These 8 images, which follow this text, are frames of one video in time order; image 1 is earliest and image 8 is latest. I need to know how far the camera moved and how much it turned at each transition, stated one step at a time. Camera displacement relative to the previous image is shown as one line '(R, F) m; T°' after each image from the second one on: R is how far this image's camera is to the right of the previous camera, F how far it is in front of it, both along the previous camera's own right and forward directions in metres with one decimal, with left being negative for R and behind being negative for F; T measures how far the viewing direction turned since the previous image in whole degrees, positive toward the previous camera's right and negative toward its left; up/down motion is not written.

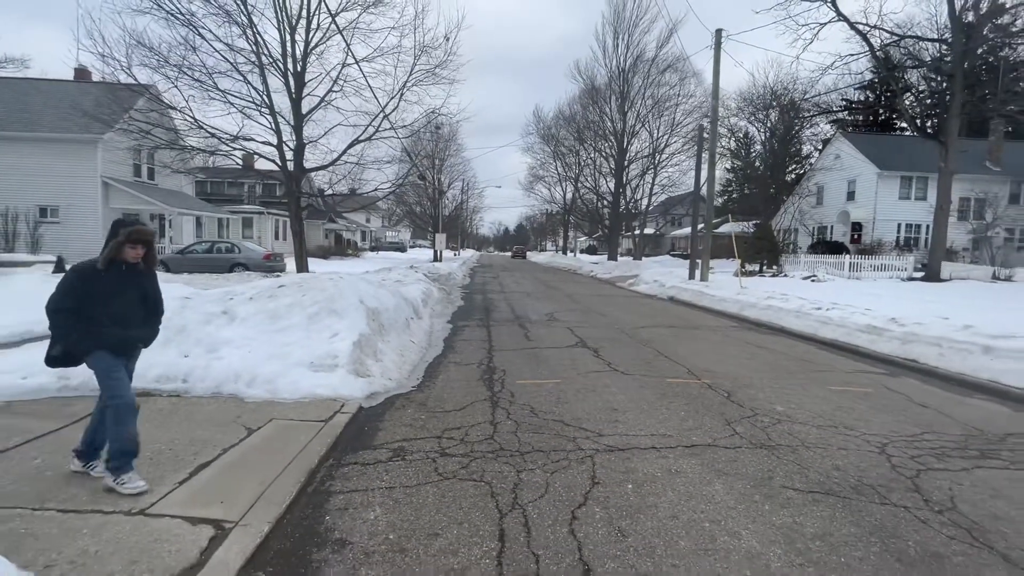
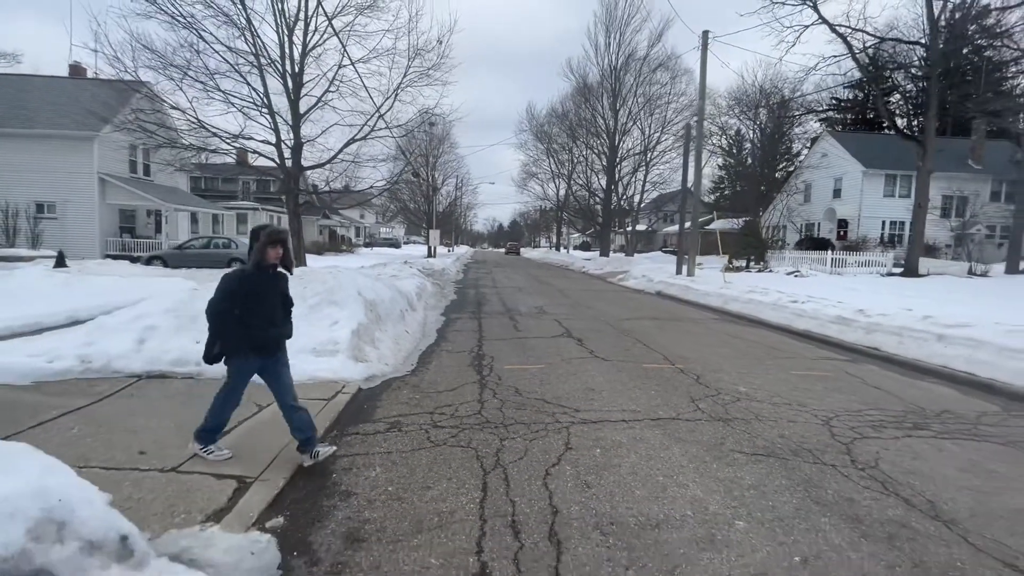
(+0.1, -0.5) m; +1°
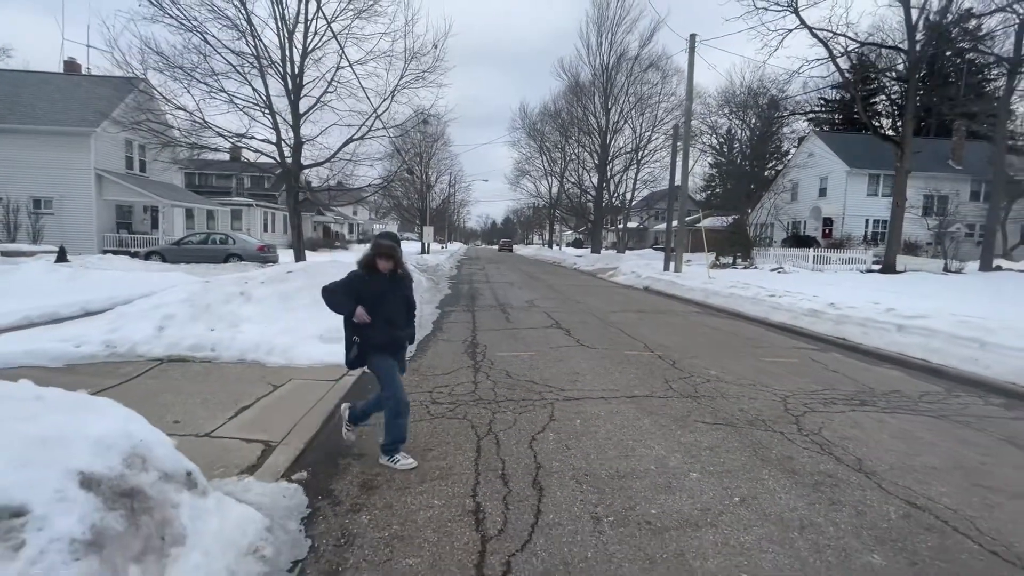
(0.0, -0.6) m; +1°
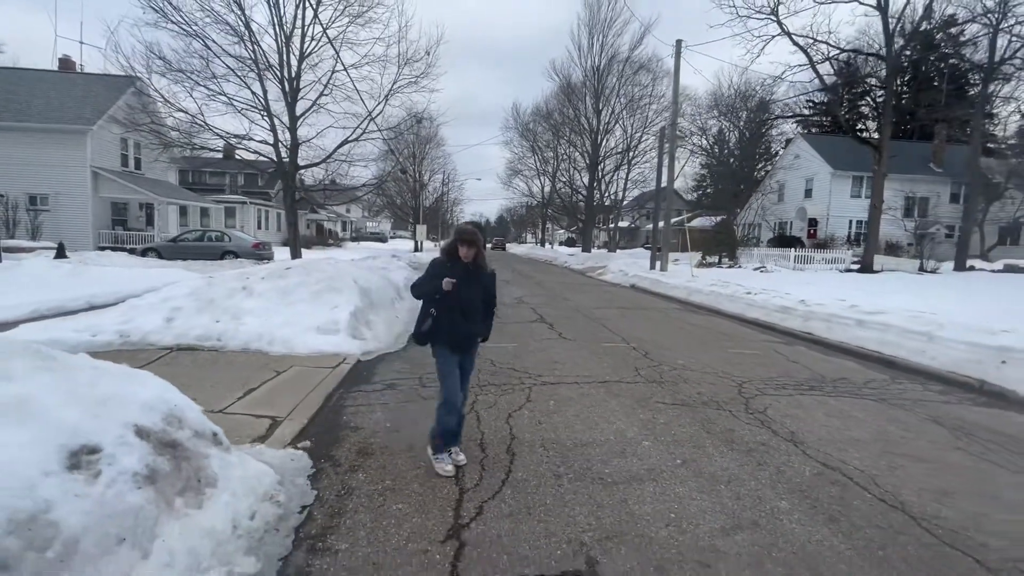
(+0.1, -0.6) m; +1°
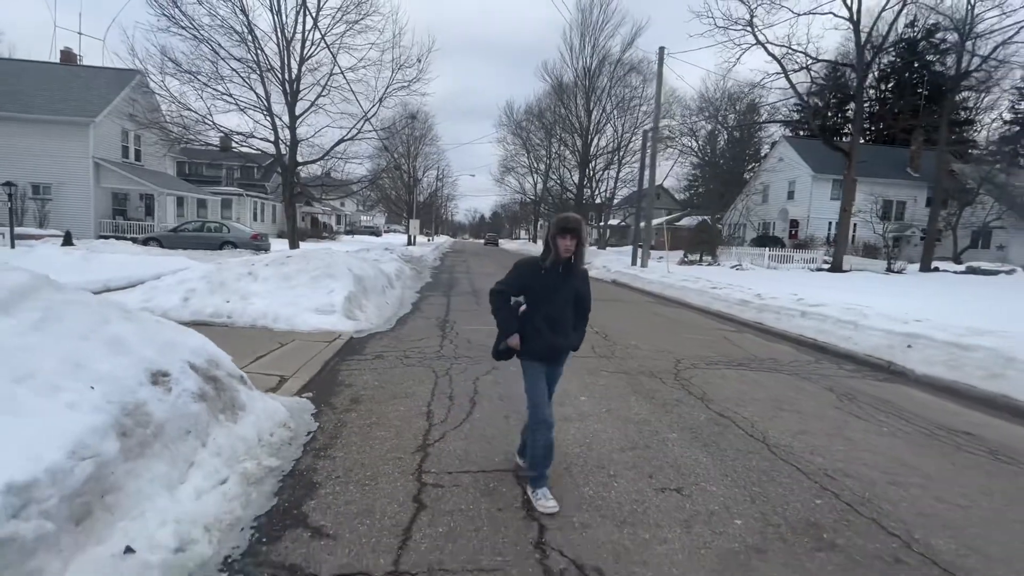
(+0.3, -1.1) m; +1°
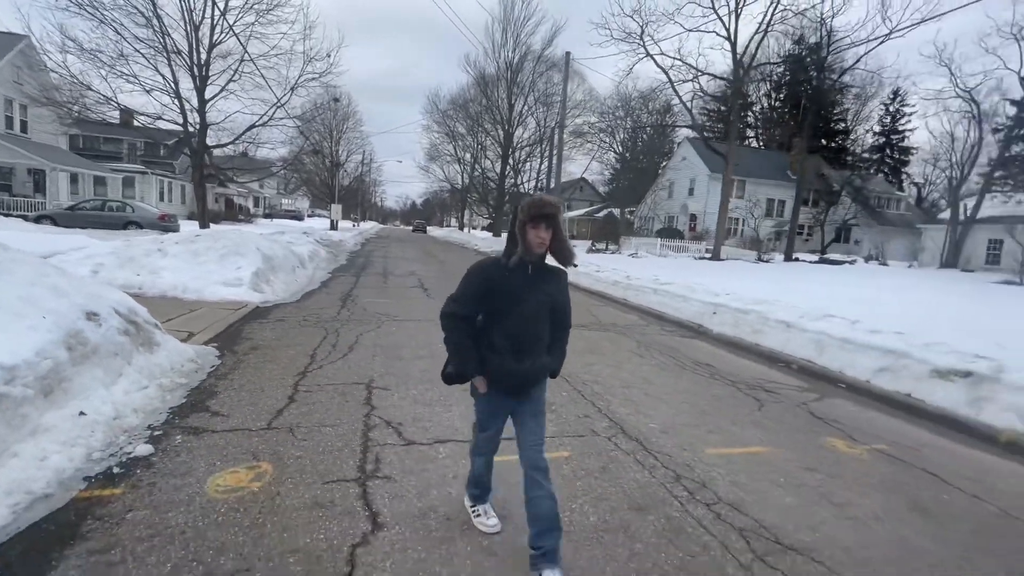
(+0.9, -1.7) m; +8°
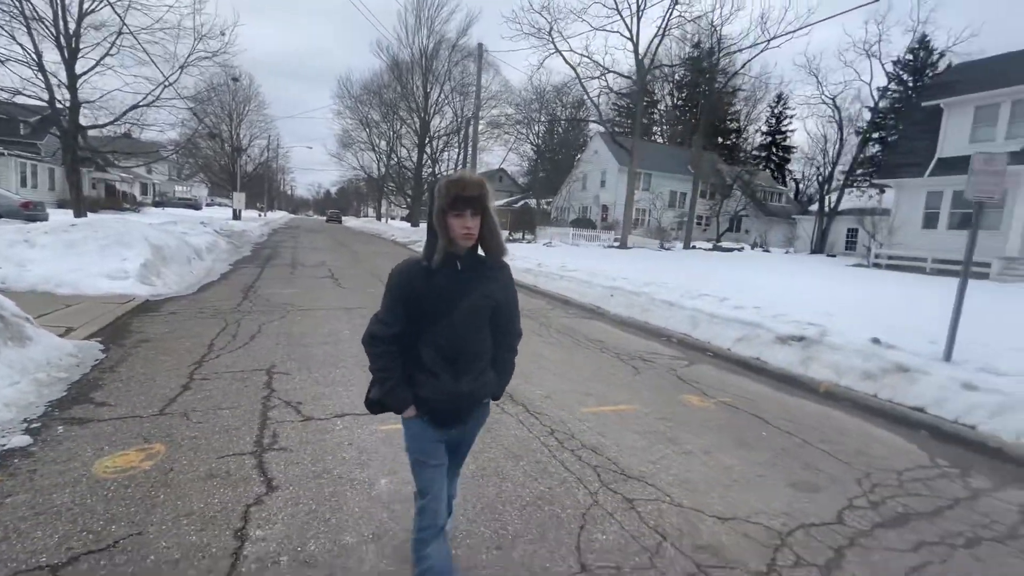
(+0.3, -0.4) m; +9°
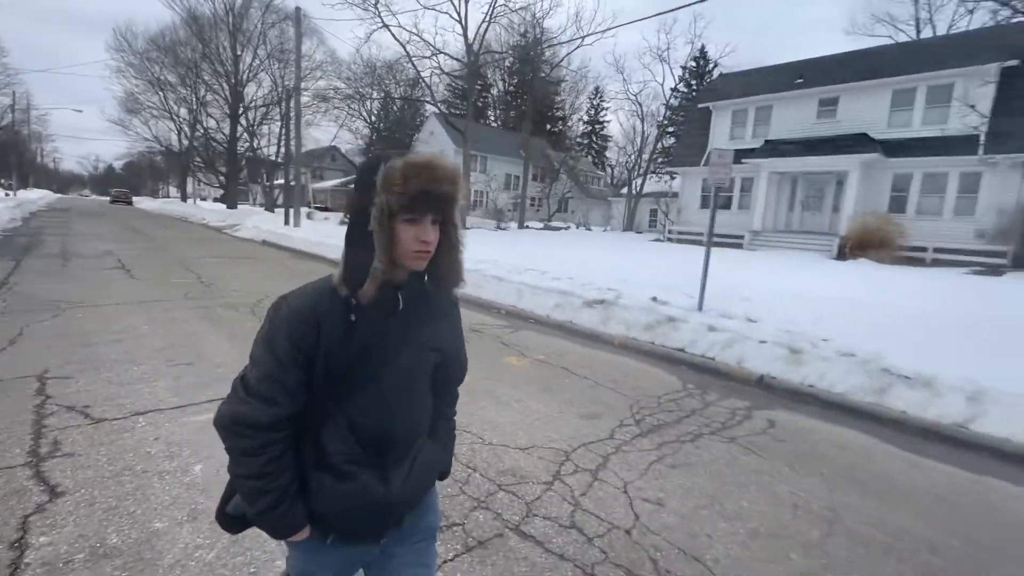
(+0.2, -0.4) m; +18°
